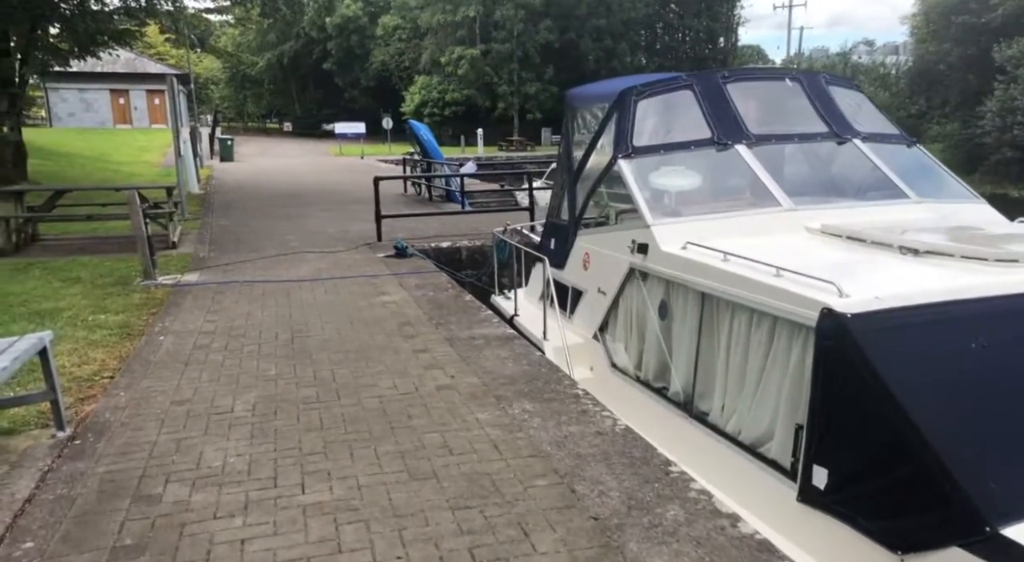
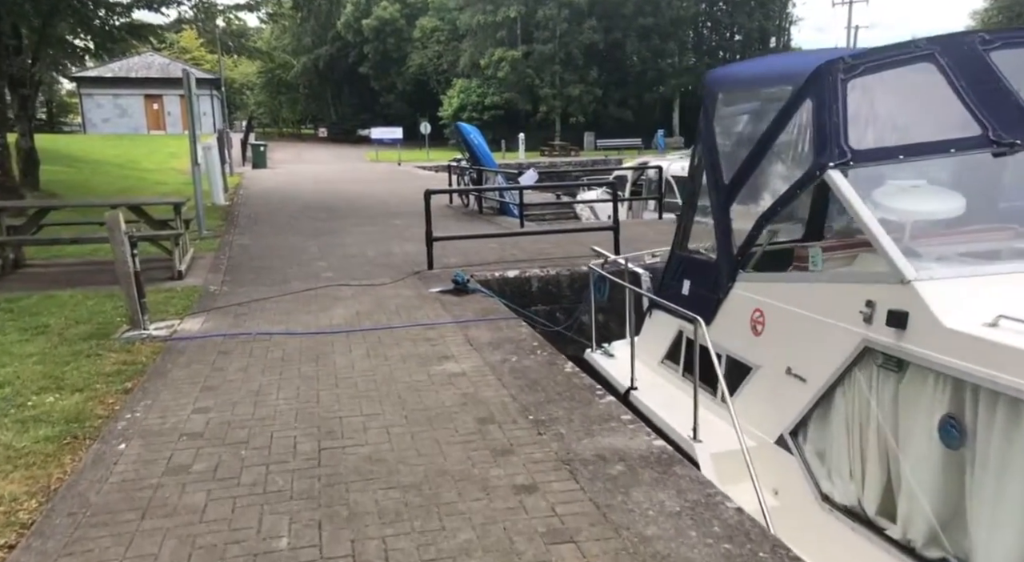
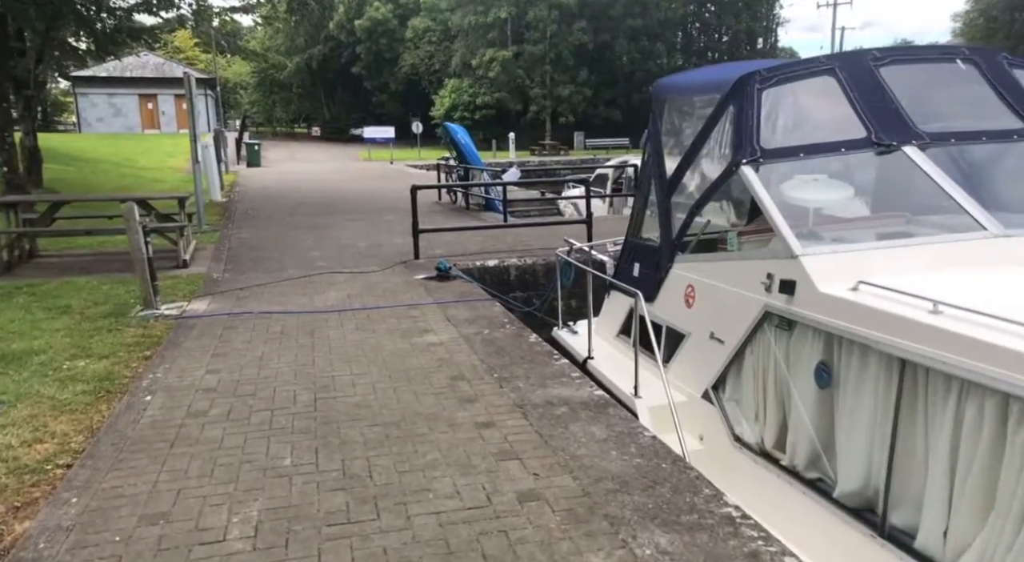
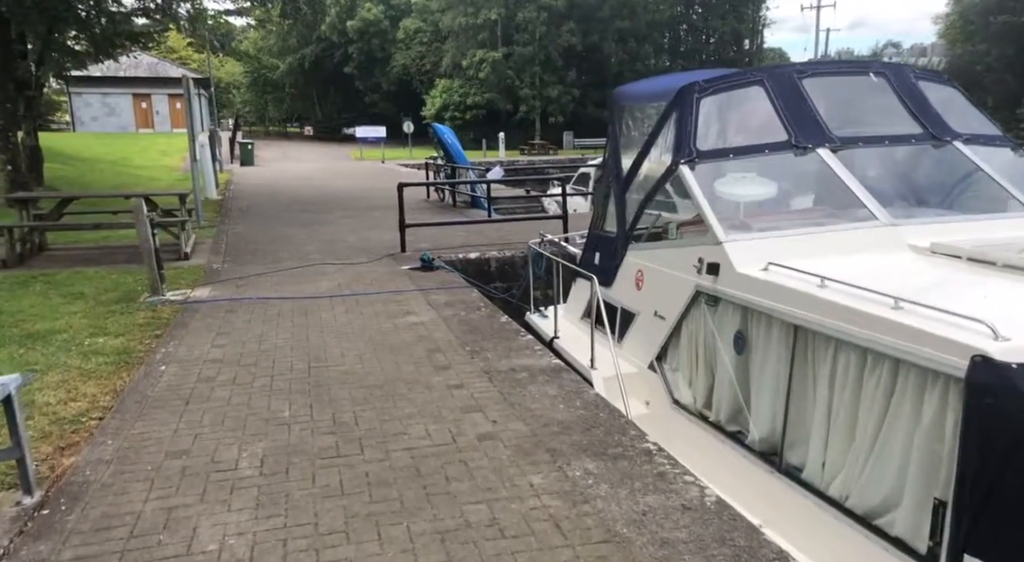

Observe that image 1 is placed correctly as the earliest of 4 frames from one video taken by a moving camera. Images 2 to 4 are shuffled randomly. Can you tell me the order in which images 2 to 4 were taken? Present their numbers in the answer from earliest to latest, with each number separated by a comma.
4, 3, 2
